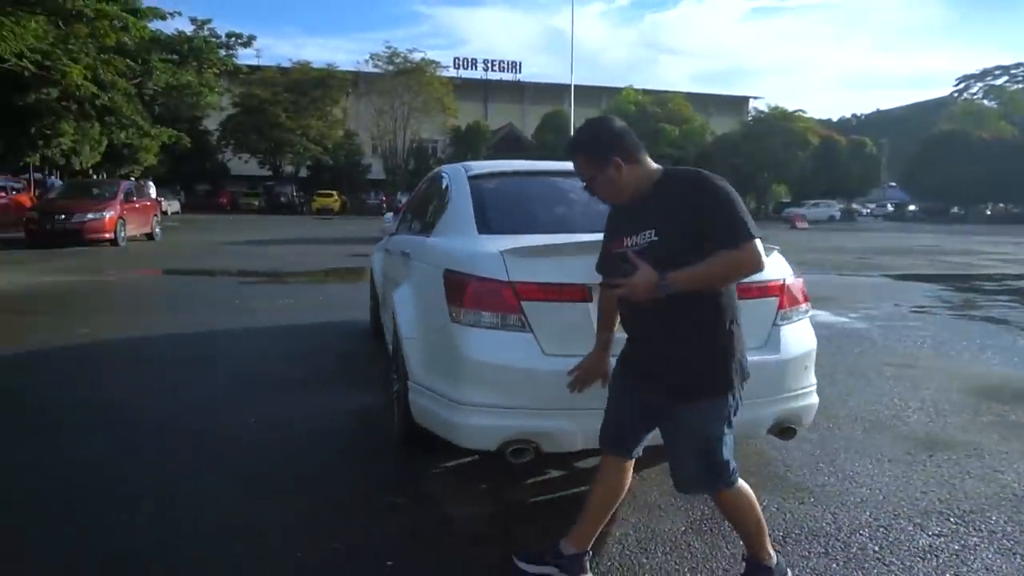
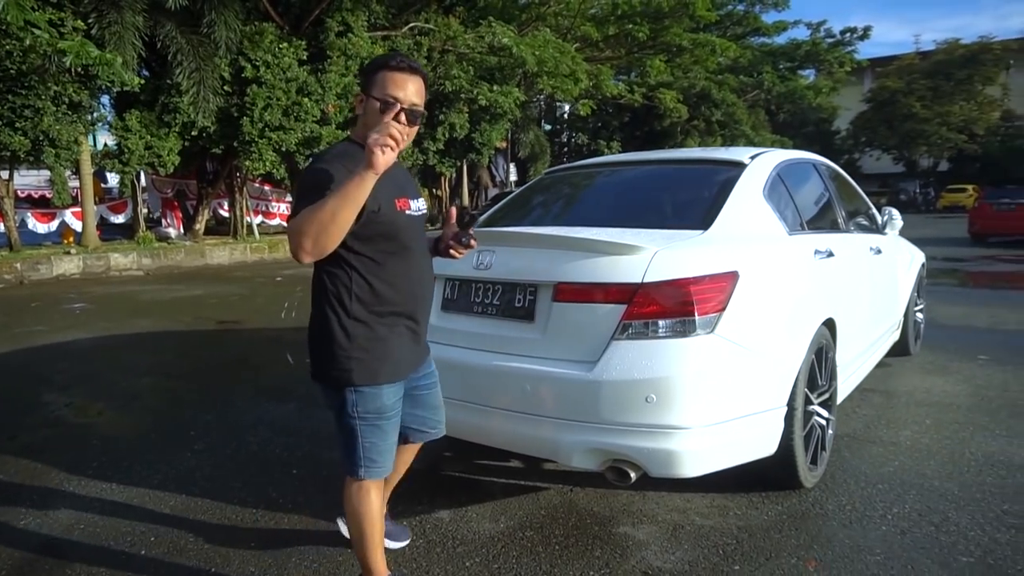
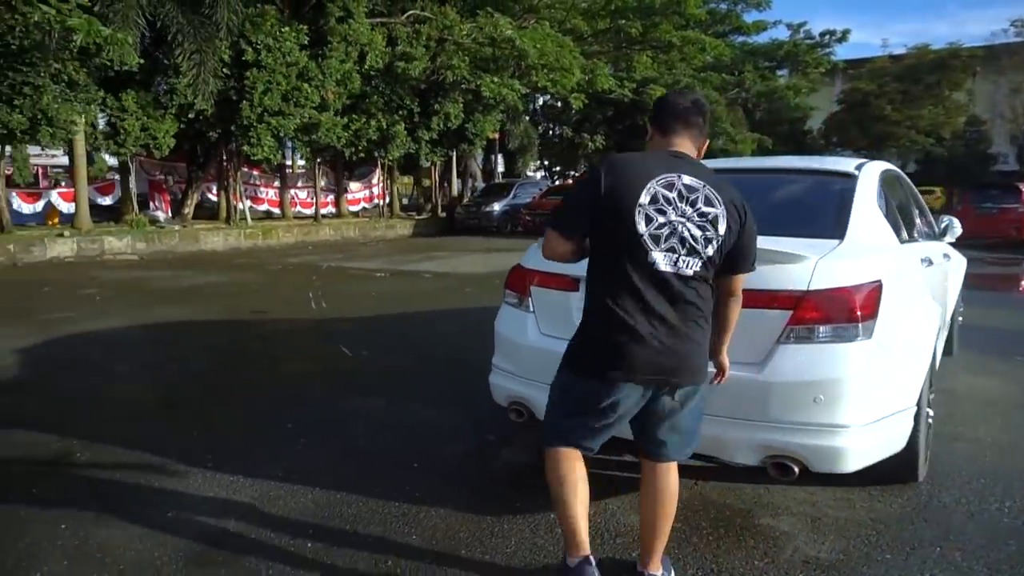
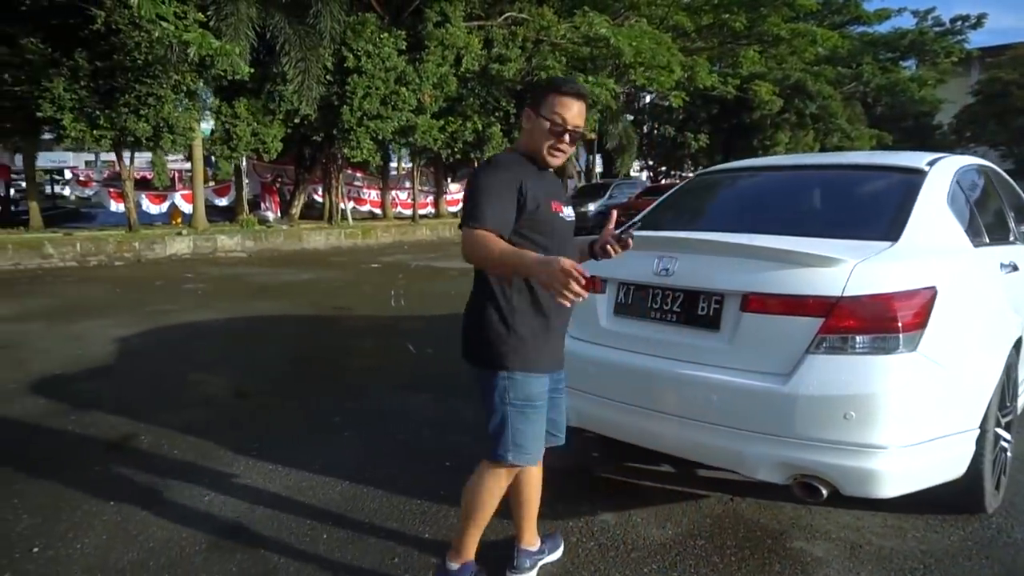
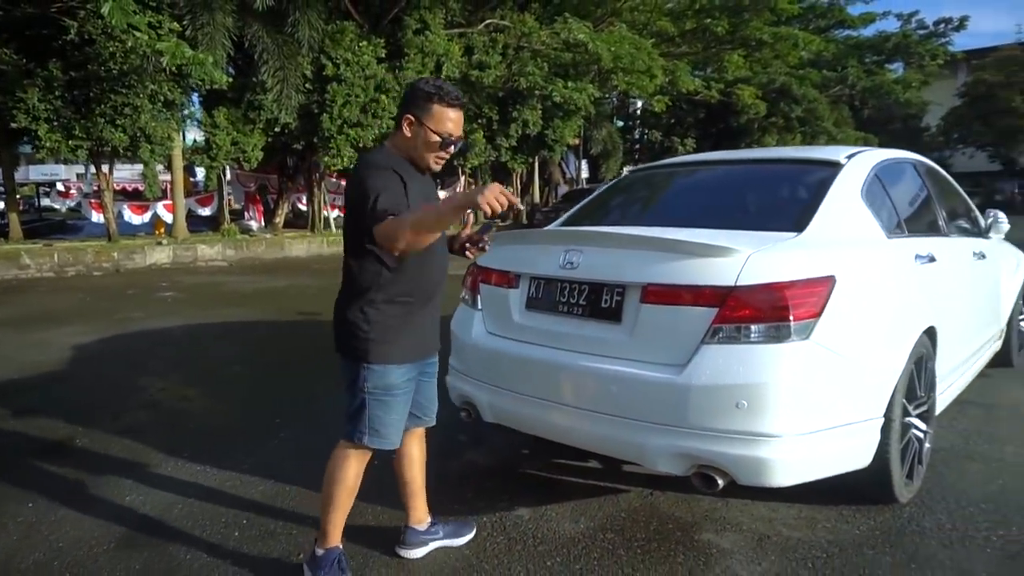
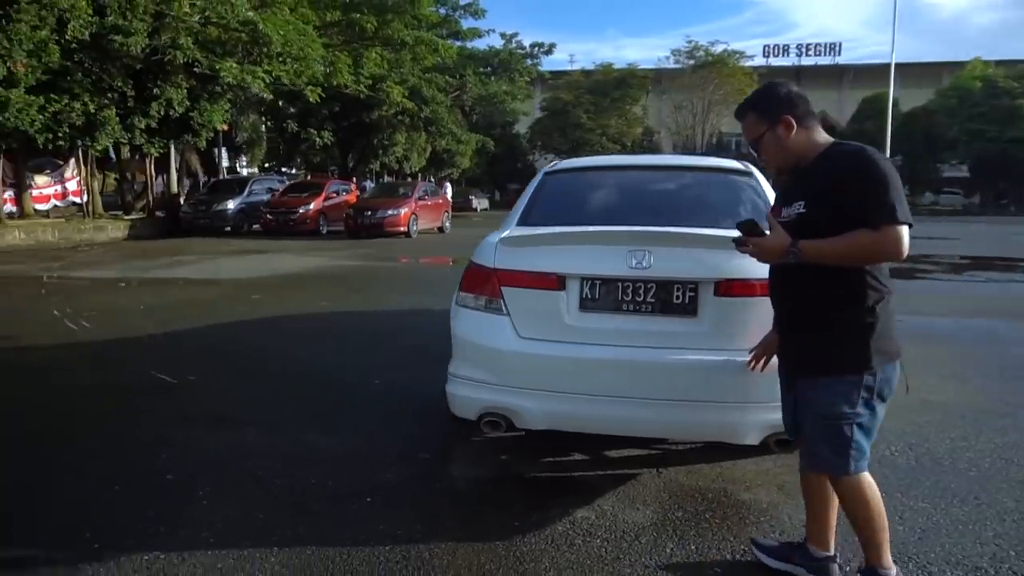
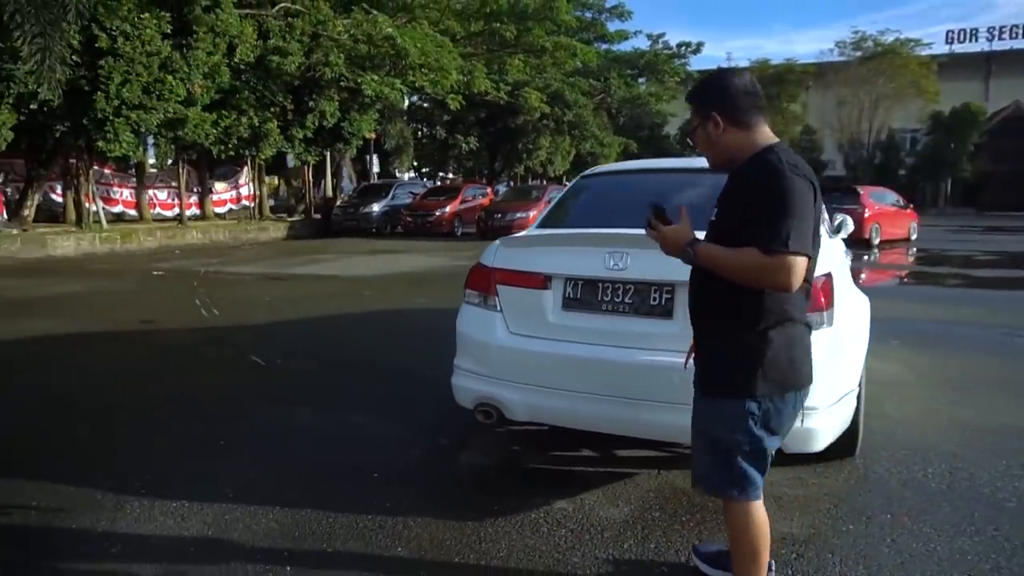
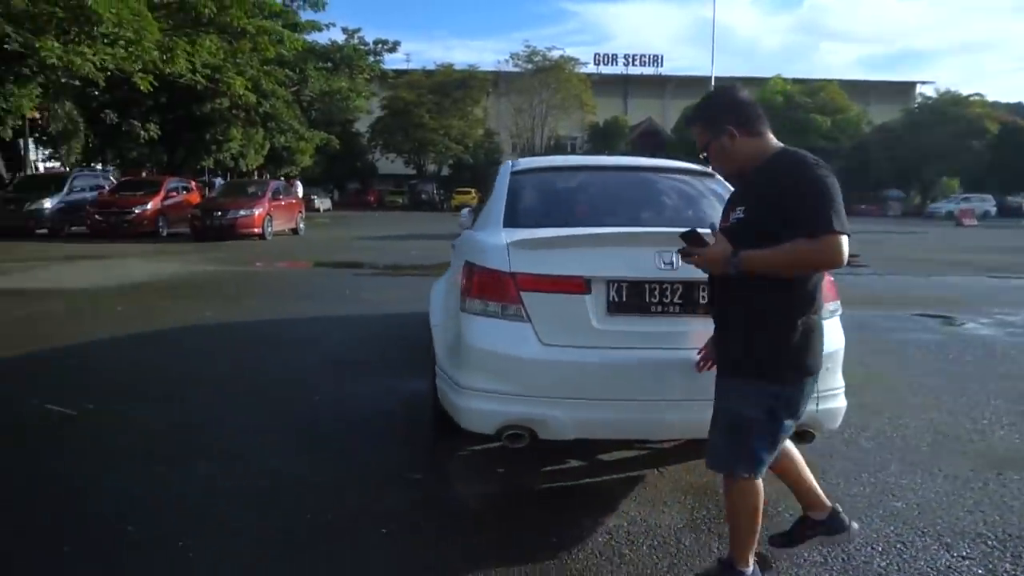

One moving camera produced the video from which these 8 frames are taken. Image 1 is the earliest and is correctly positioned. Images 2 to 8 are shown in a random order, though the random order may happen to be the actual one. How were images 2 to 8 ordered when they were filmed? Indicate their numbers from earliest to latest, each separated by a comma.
8, 6, 7, 3, 4, 5, 2
